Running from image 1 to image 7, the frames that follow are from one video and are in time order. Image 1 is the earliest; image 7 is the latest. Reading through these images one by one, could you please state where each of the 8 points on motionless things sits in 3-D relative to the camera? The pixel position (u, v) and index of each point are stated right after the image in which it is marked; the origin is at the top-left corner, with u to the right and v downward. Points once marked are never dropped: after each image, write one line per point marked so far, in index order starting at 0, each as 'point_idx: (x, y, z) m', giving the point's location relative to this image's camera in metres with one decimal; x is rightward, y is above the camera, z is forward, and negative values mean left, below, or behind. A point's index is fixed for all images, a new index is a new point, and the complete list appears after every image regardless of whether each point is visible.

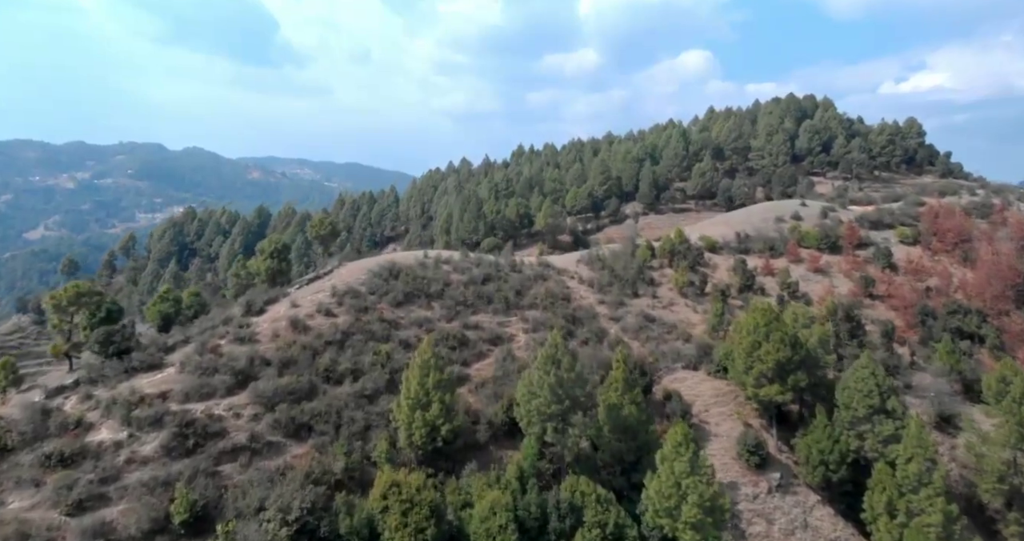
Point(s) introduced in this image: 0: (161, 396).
0: (-10.5, -3.8, +20.0) m
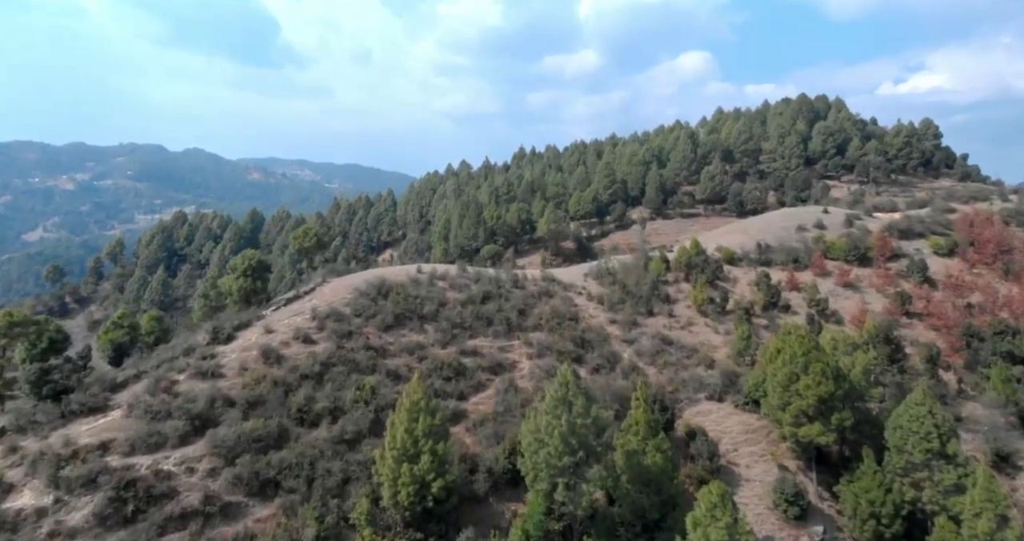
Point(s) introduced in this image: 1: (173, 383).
0: (-10.4, -4.5, +16.9) m
1: (-9.9, -3.3, +19.5) m
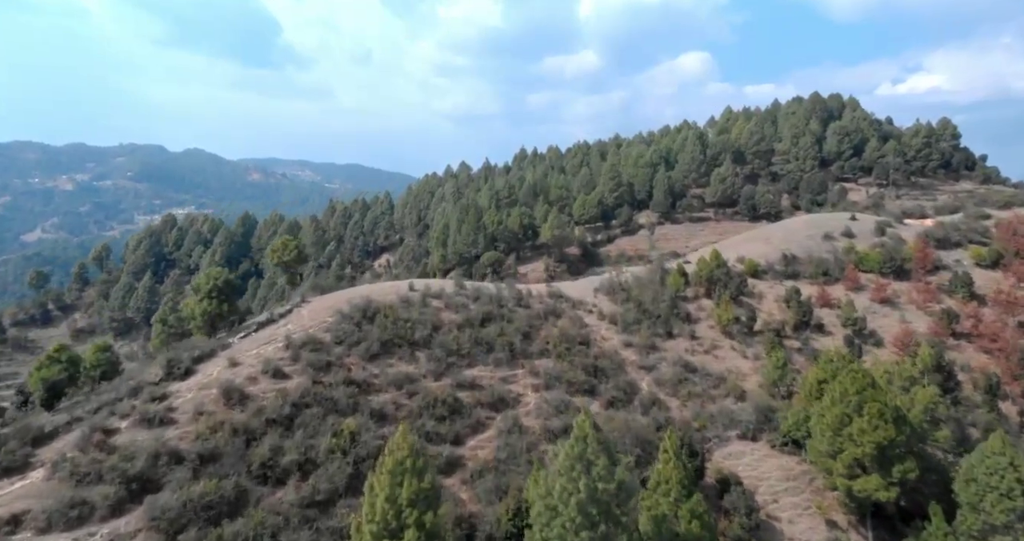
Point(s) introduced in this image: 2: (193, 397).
0: (-10.3, -5.1, +13.8) m
1: (-9.8, -4.0, +16.3) m
2: (-8.6, -3.4, +18.1) m
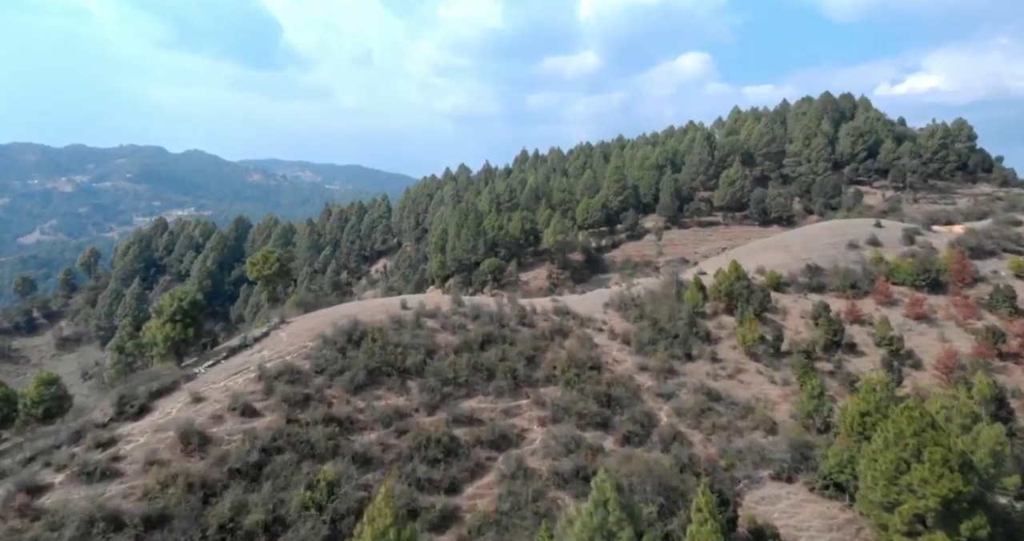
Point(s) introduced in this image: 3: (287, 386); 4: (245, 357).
0: (-10.2, -5.7, +11.2) m
1: (-9.7, -4.5, +13.8) m
2: (-8.5, -4.0, +15.6) m
3: (-6.1, -3.1, +18.2) m
4: (-7.9, -2.6, +19.7) m
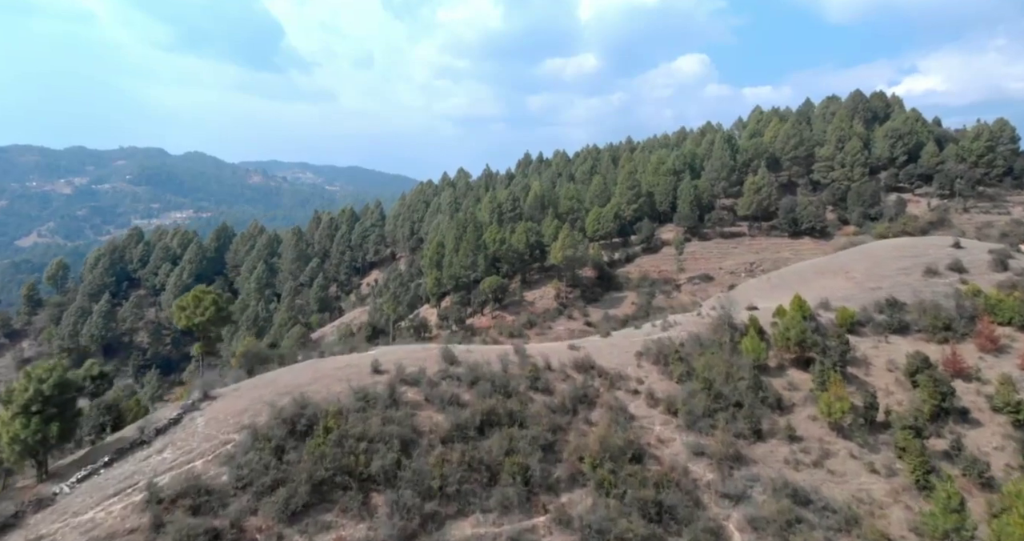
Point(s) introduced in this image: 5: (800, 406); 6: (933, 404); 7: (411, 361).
0: (-10.0, -7.0, +5.1) m
1: (-9.4, -5.8, +7.6) m
2: (-8.3, -5.3, +9.4) m
3: (-5.9, -4.5, +12.1) m
4: (-7.7, -3.9, +13.6) m
5: (+8.5, -4.0, +19.8) m
6: (+12.4, -3.9, +19.6) m
7: (-2.8, -2.5, +18.7) m
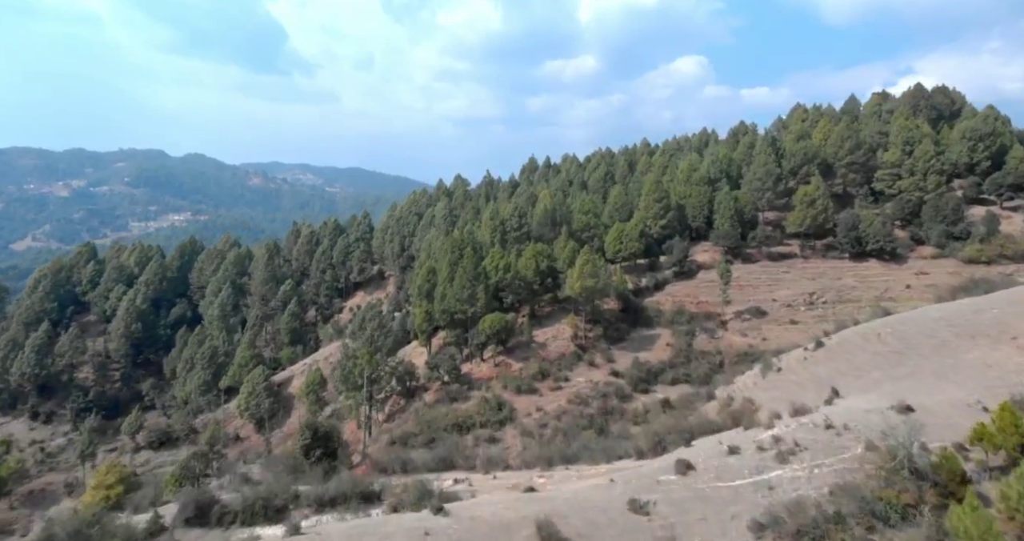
0: (-9.6, -9.0, -4.6) m
1: (-9.0, -7.9, -2.1) m
2: (-7.9, -7.3, -0.3) m
3: (-5.5, -6.5, +2.3) m
4: (-7.3, -5.9, +3.8) m
5: (+8.9, -6.0, +10.1) m
6: (+12.8, -5.9, +9.9) m
7: (-2.4, -4.5, +9.0) m
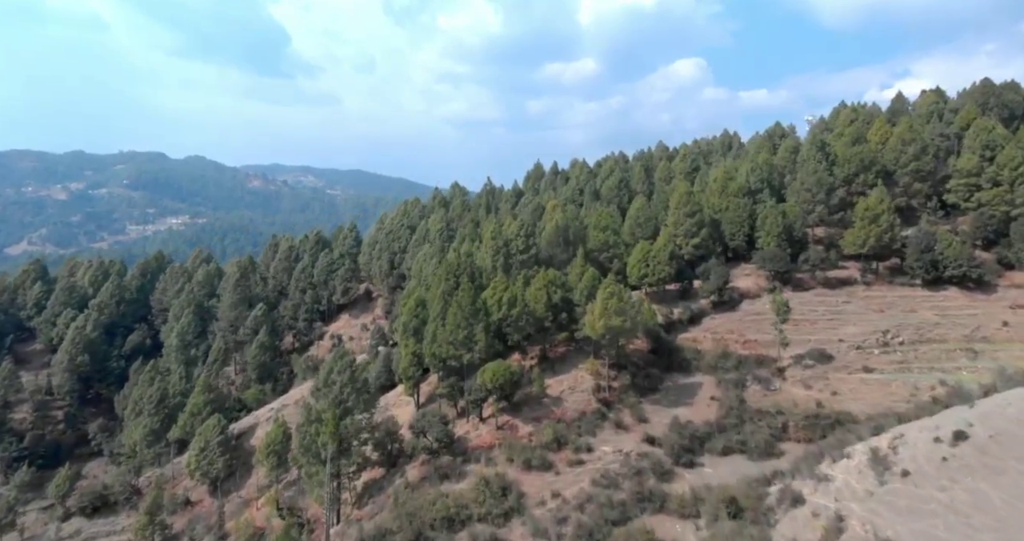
0: (-9.3, -10.6, -12.7) m
1: (-8.7, -9.5, -10.1) m
2: (-7.6, -9.0, -8.3) m
3: (-5.2, -8.1, -5.7) m
4: (-7.0, -7.6, -4.2) m
5: (+9.2, -7.7, +2.0) m
6: (+13.1, -7.6, +1.8) m
7: (-2.1, -6.2, +0.9) m
